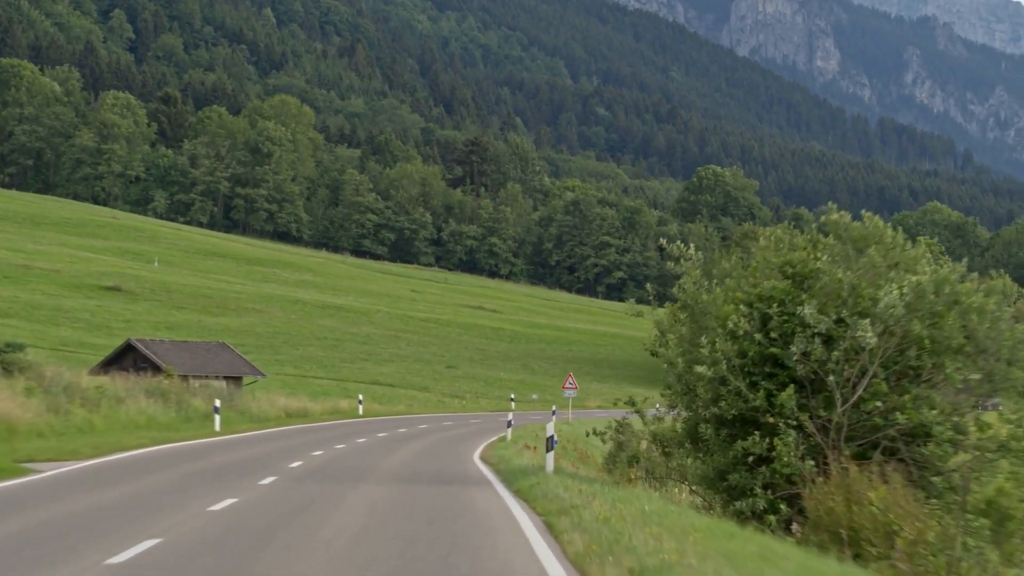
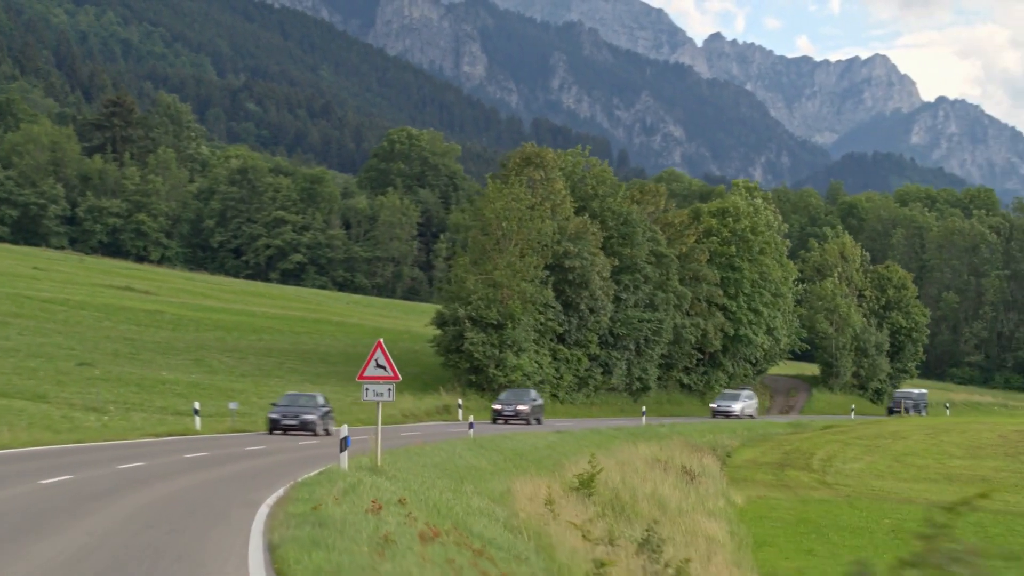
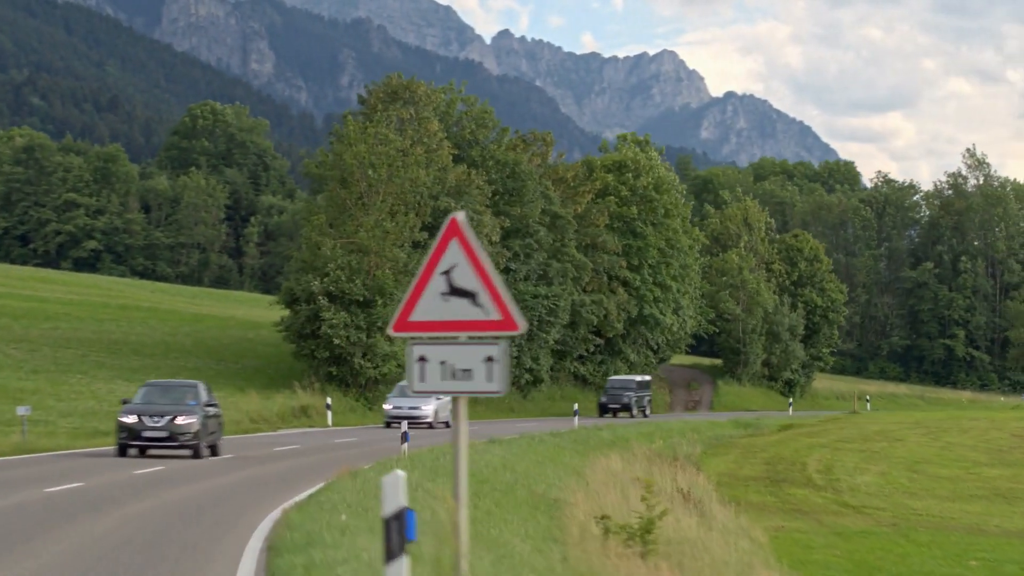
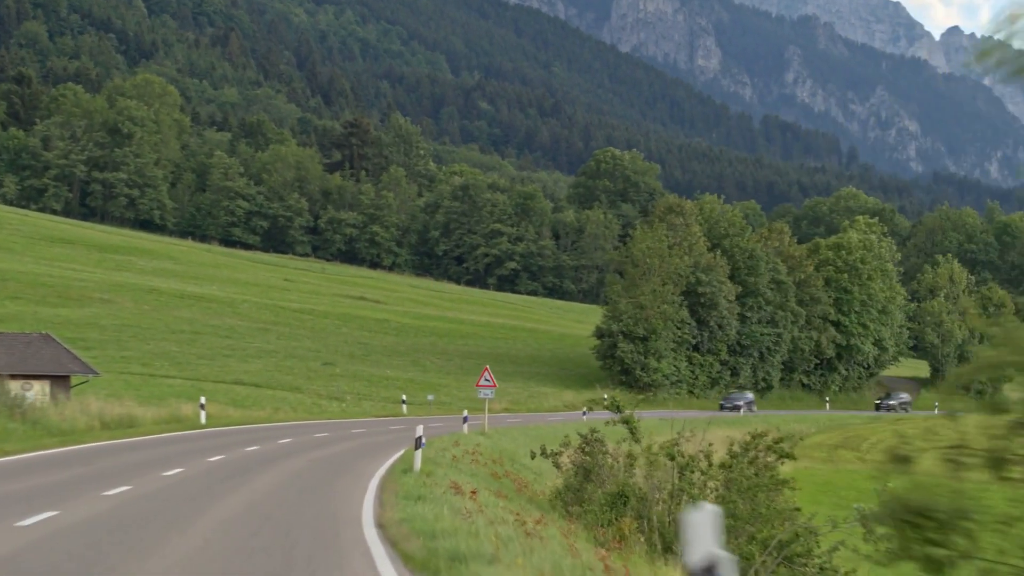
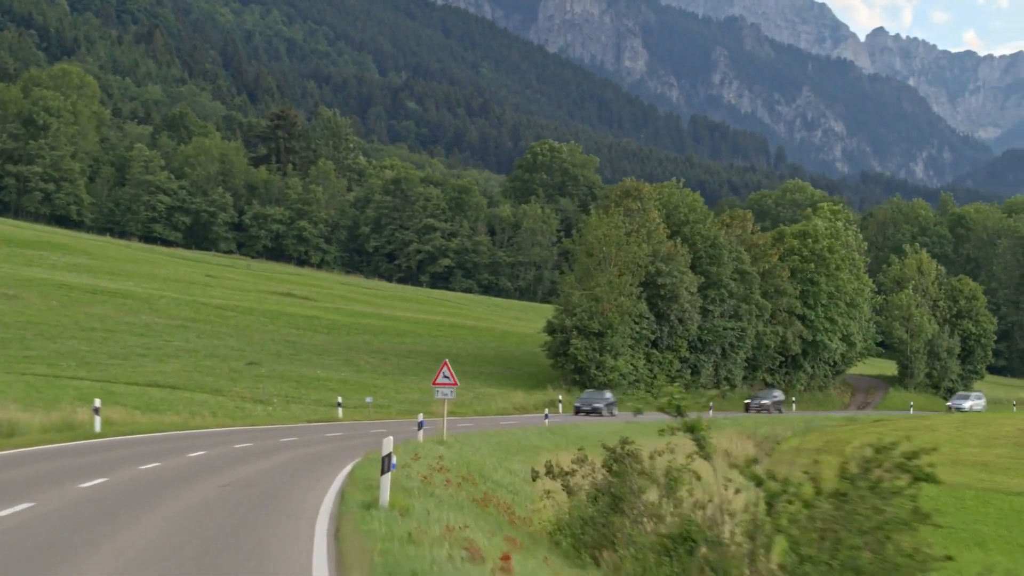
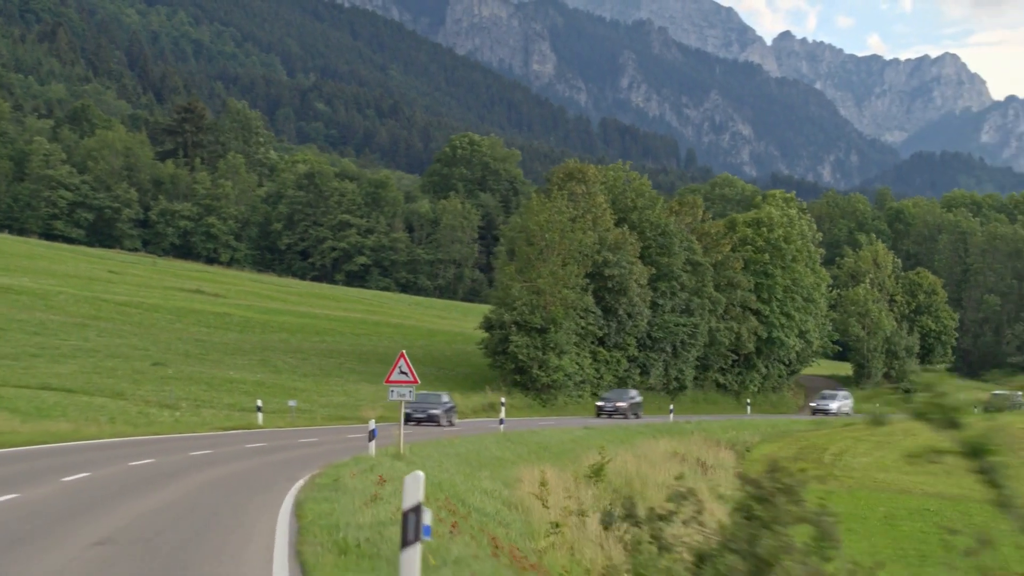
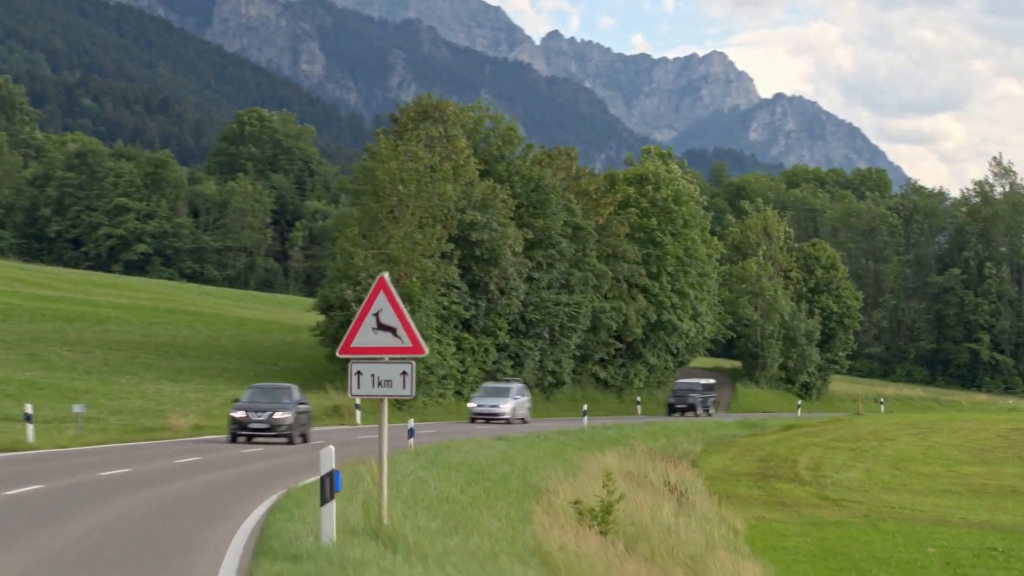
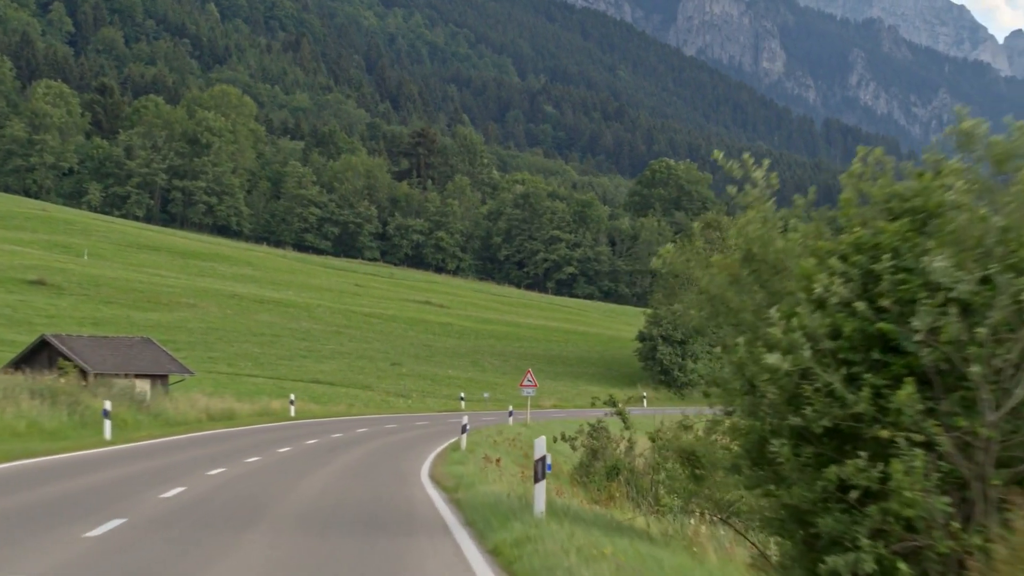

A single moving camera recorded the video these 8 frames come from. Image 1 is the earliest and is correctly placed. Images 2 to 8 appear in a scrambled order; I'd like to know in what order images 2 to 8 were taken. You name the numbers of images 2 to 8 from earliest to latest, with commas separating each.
8, 4, 5, 6, 2, 7, 3
